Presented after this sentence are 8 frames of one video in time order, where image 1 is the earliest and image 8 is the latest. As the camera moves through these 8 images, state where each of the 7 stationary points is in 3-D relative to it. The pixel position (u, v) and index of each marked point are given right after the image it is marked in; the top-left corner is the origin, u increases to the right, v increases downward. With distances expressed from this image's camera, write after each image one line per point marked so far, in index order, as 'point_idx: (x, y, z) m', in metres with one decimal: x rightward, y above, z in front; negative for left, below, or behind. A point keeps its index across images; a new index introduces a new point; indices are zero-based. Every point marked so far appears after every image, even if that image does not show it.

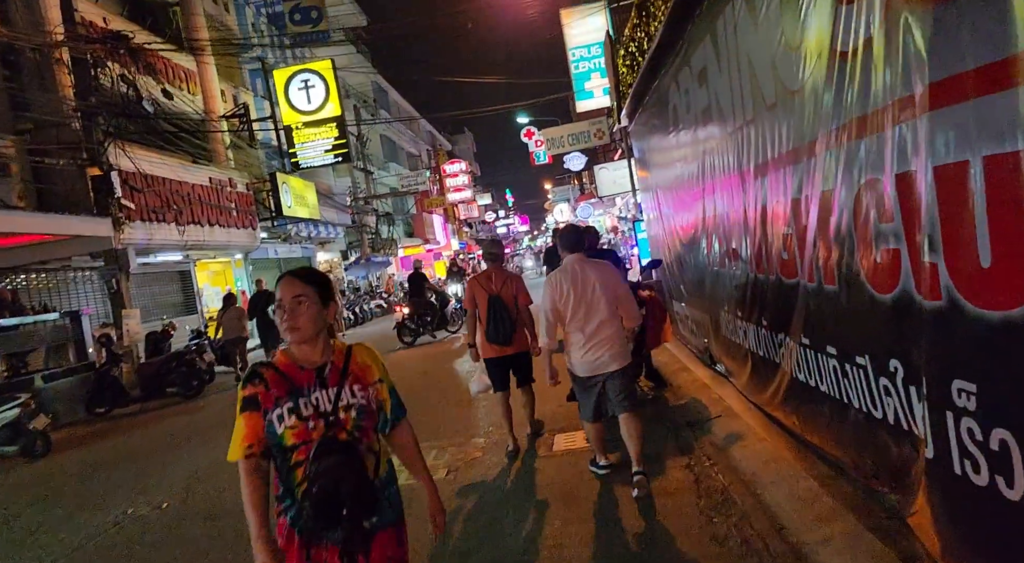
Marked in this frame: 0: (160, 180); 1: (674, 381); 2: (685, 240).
0: (-7.2, +2.1, +17.5) m
1: (+1.5, -0.9, +7.8) m
2: (+1.7, +0.4, +8.2) m
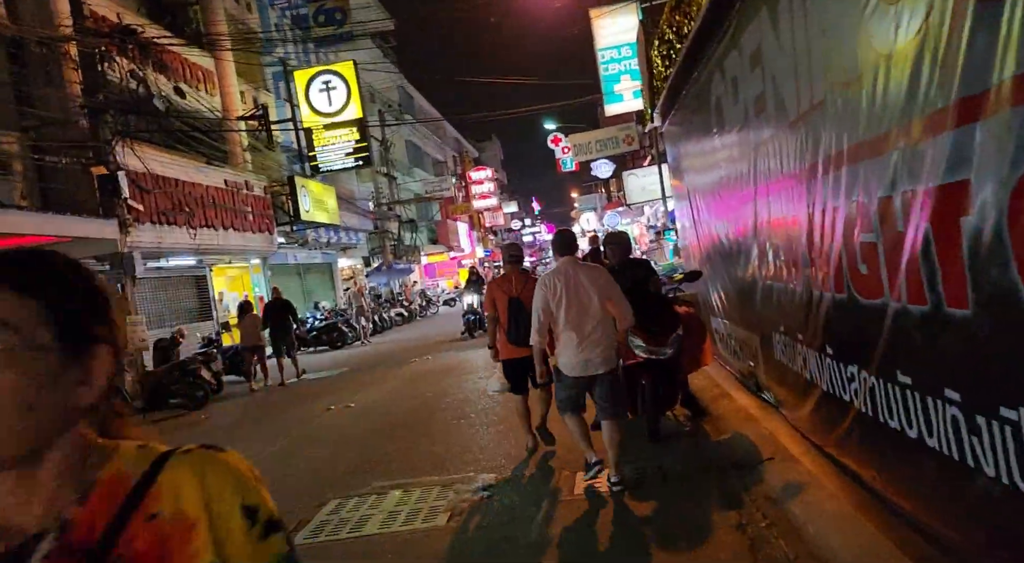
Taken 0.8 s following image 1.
0: (-6.7, +2.0, +16.9) m
1: (+1.6, -1.0, +6.9) m
2: (+1.9, +0.3, +7.3) m
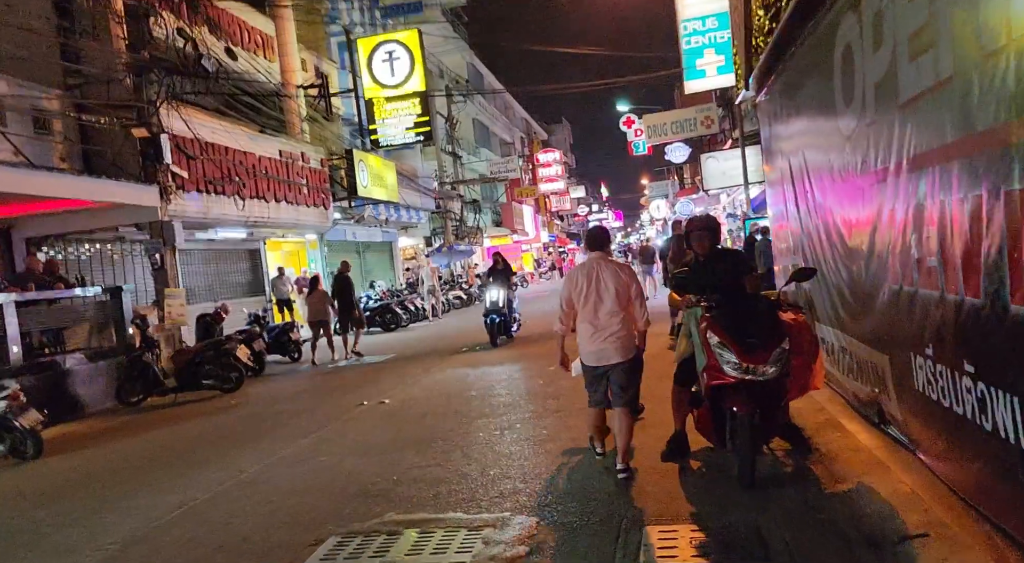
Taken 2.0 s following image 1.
0: (-5.5, +2.5, +16.0) m
1: (+2.0, -1.0, +5.5) m
2: (+2.3, +0.3, +5.8) m
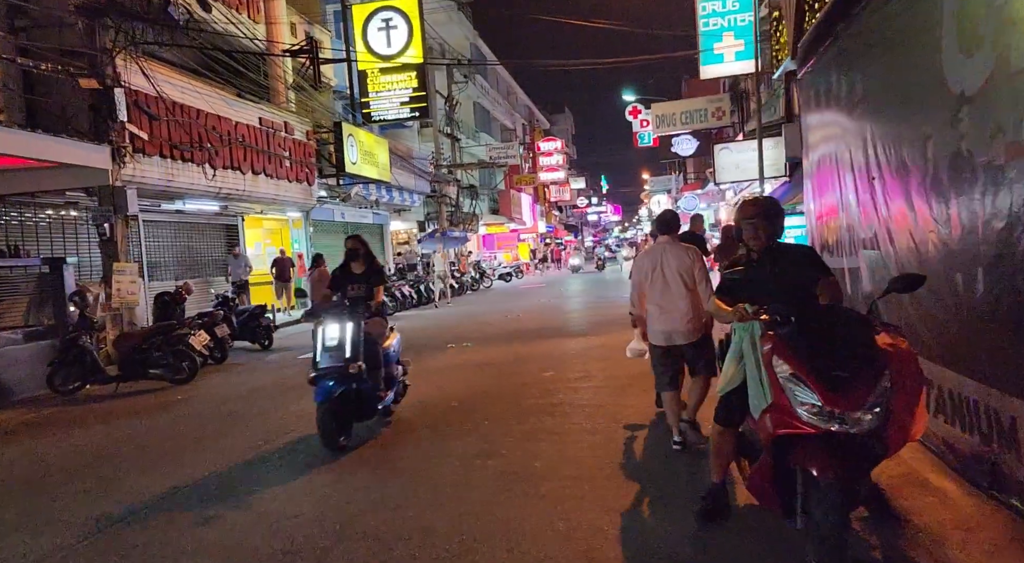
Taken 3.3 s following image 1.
0: (-5.5, +2.9, +14.5) m
1: (+1.9, -1.1, +4.0) m
2: (+2.3, +0.2, +4.4) m
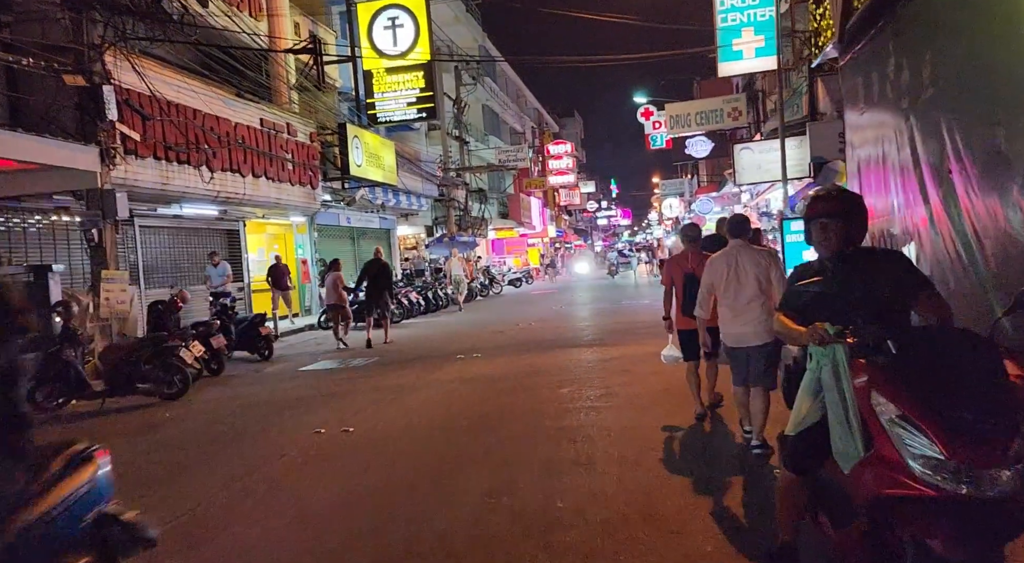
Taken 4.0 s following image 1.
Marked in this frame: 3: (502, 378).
0: (-5.3, +2.8, +13.8) m
1: (+2.0, -1.2, +3.3) m
2: (+2.4, +0.1, +3.6) m
3: (-0.1, -1.2, +10.6) m
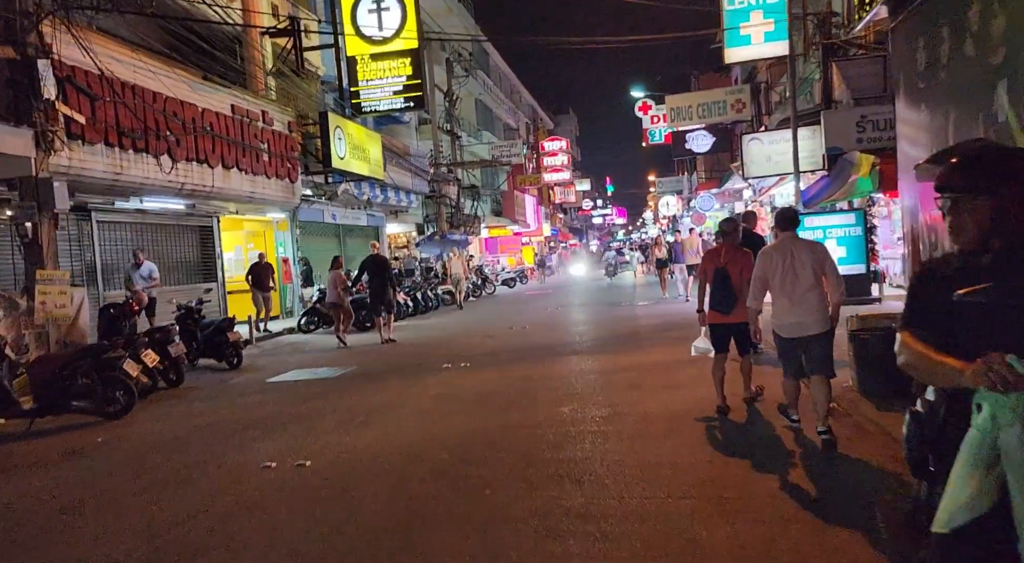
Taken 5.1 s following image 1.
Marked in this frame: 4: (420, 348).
0: (-5.4, +2.8, +12.4) m
1: (+2.0, -1.2, +2.0) m
2: (+2.3, +0.1, +2.3) m
3: (-0.2, -1.2, +9.3) m
4: (-1.6, -1.2, +15.0) m
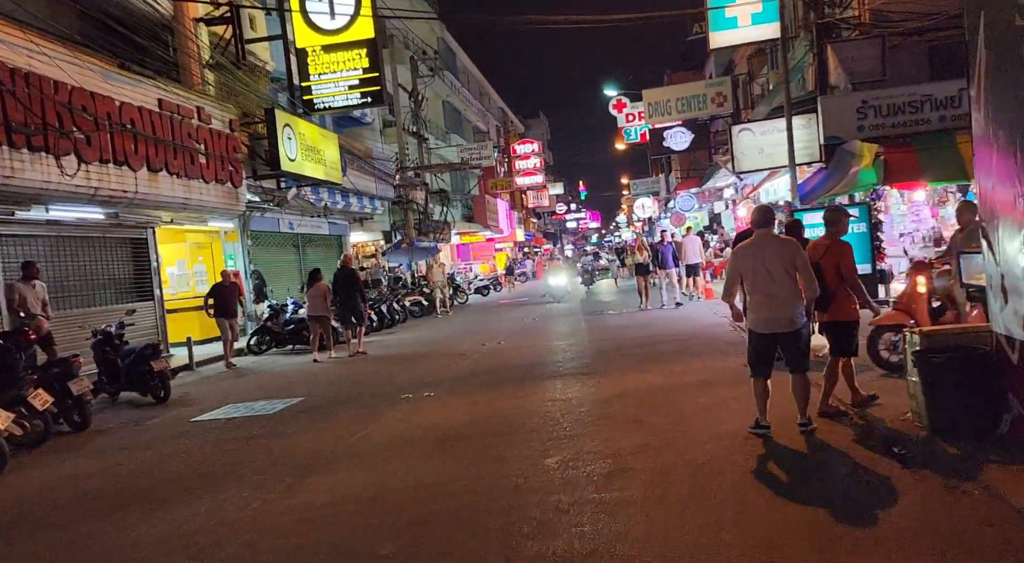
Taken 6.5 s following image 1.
0: (-5.8, +2.5, +10.5) m
1: (+1.9, -1.2, +0.2) m
2: (+2.2, +0.1, +0.6) m
3: (-0.5, -1.3, +7.5) m
4: (-2.0, -1.4, +13.2) m
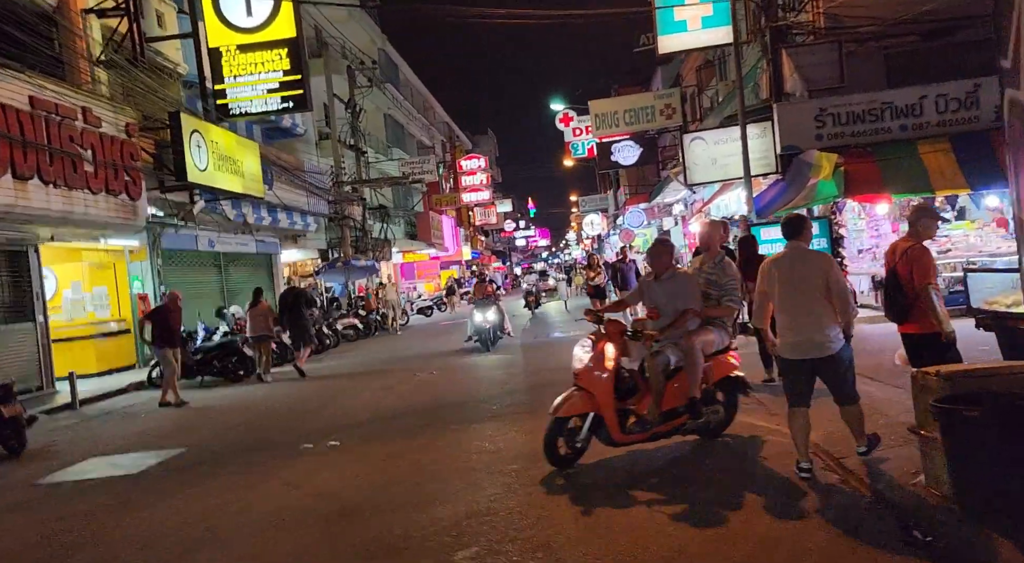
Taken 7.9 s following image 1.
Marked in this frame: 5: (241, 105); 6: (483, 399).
0: (-6.6, +2.2, +8.6) m
1: (+1.7, -1.2, -1.2) m
2: (+2.0, +0.1, -0.8) m
3: (-1.1, -1.5, +5.9) m
4: (-3.0, -1.7, +11.4) m
5: (-5.4, +3.5, +17.0) m
6: (-0.3, -1.4, +10.1) m
